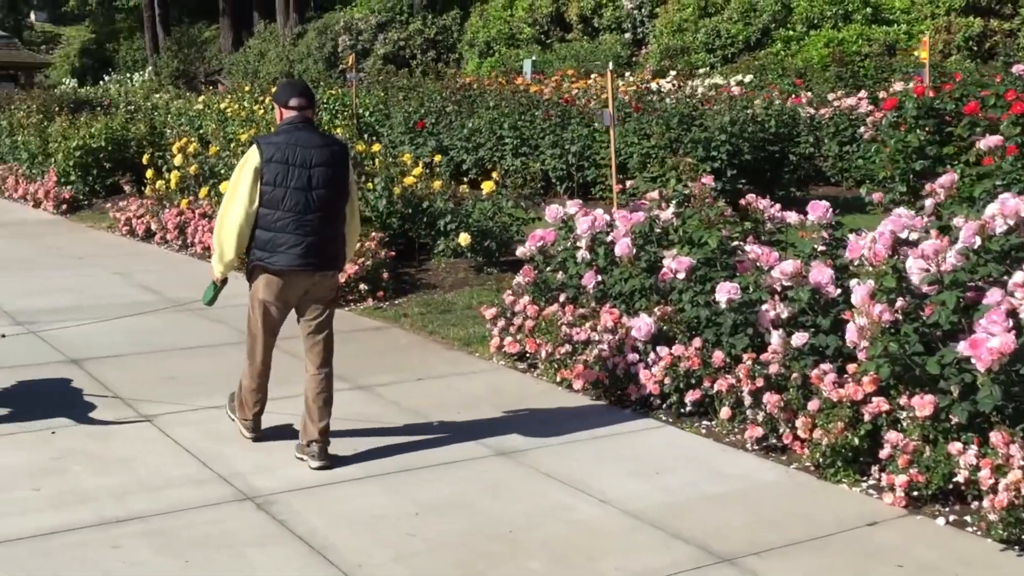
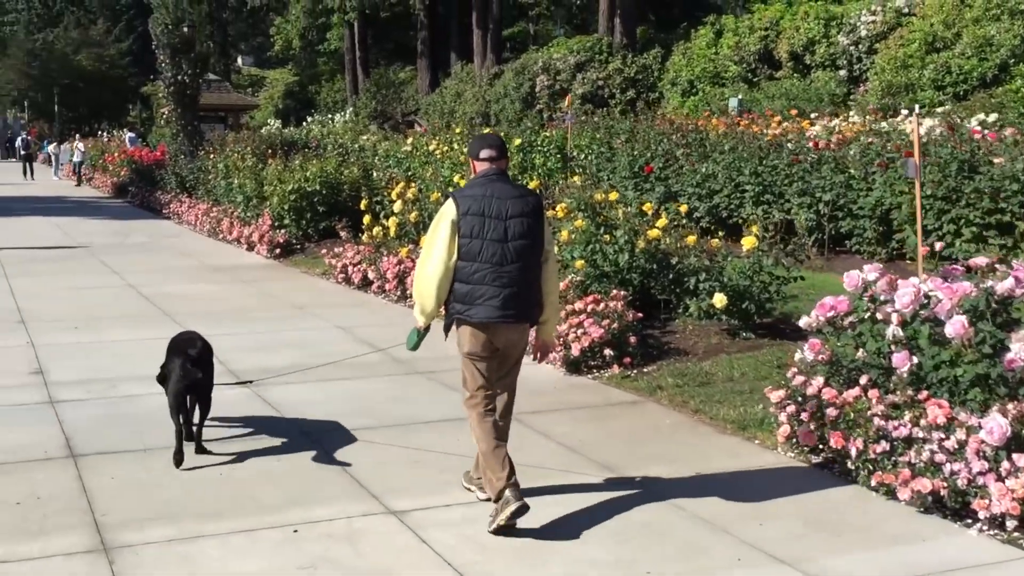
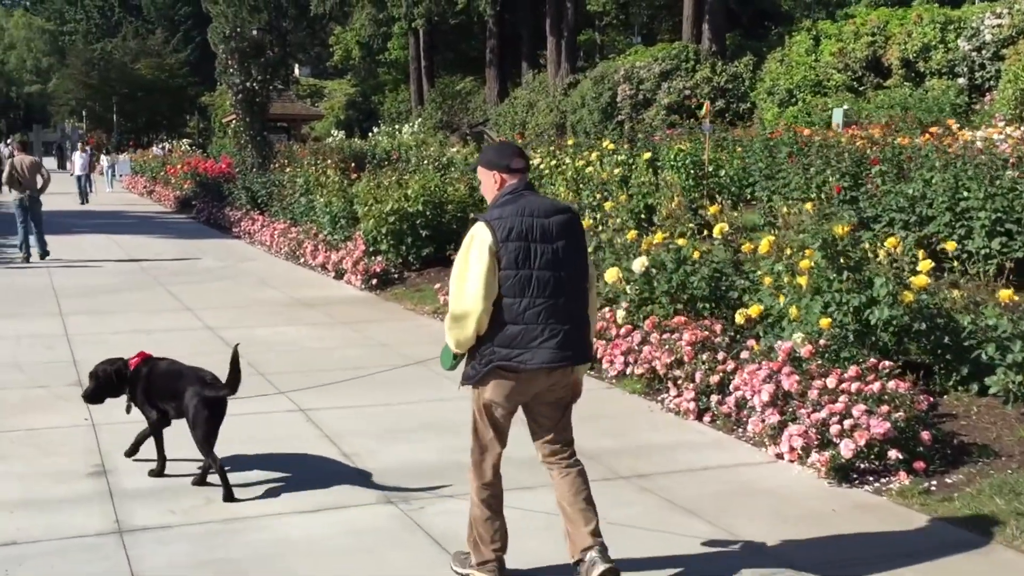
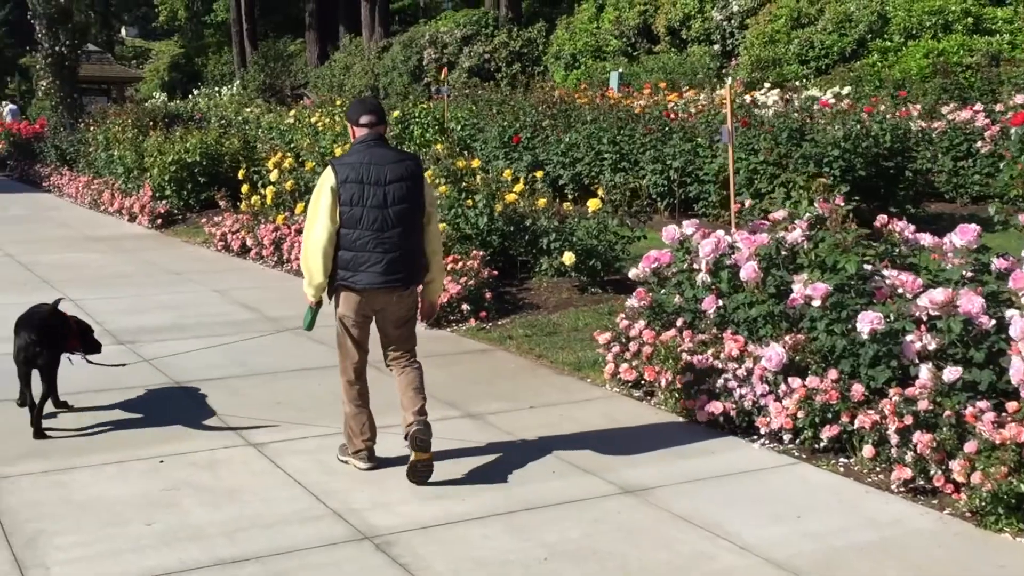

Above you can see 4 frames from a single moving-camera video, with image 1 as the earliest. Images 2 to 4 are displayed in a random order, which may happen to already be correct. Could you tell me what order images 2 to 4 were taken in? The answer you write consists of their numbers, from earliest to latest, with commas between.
4, 2, 3
